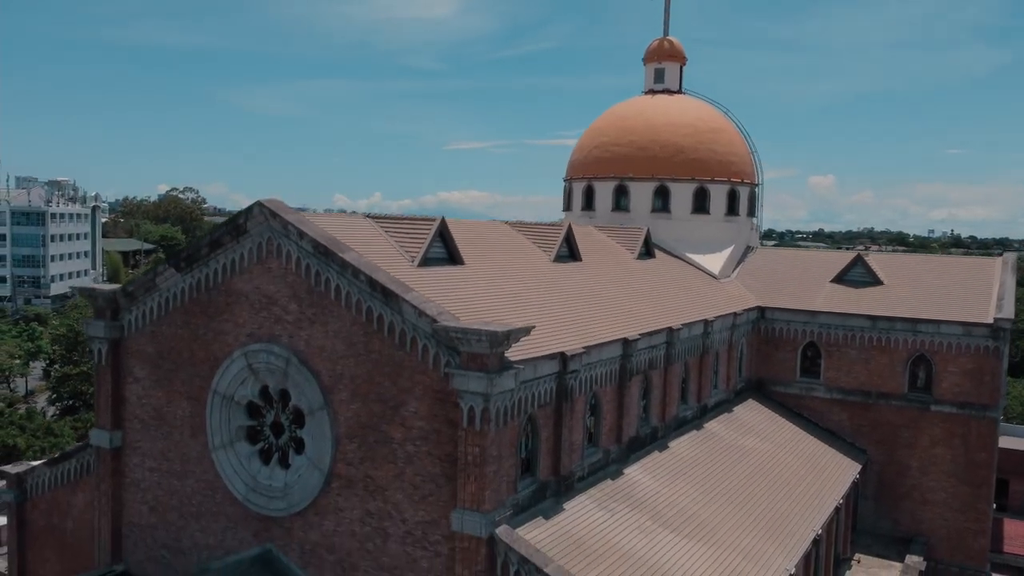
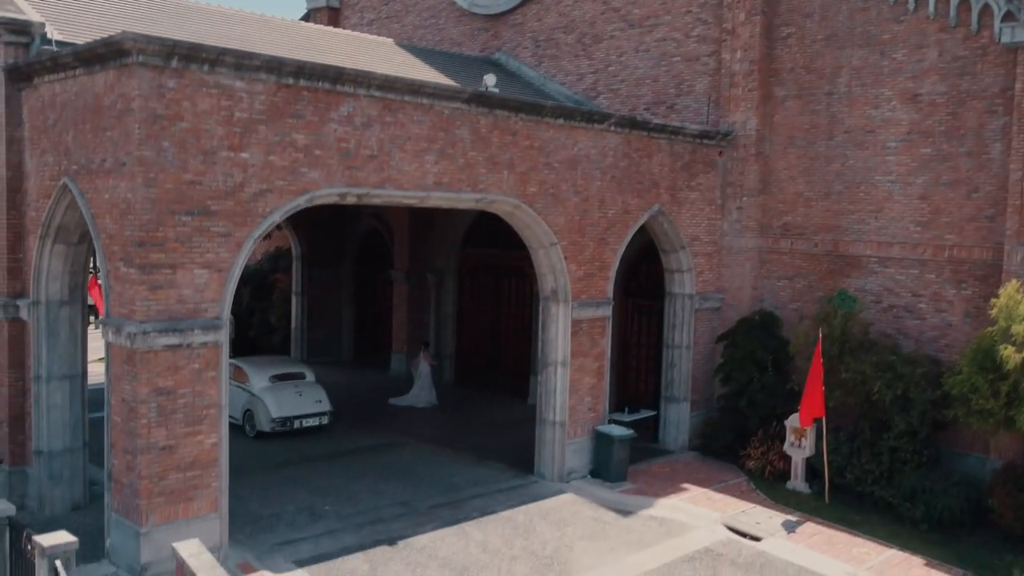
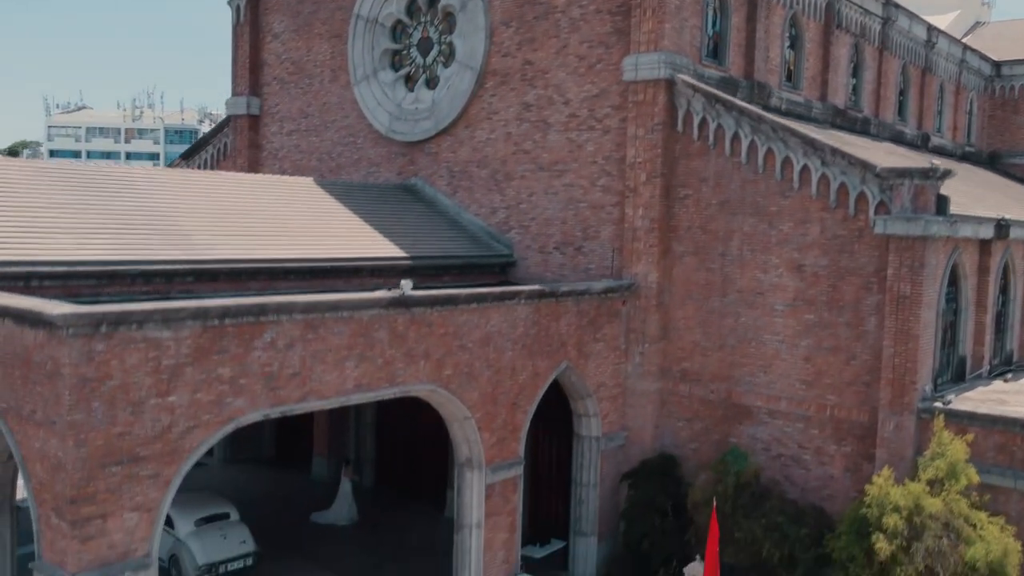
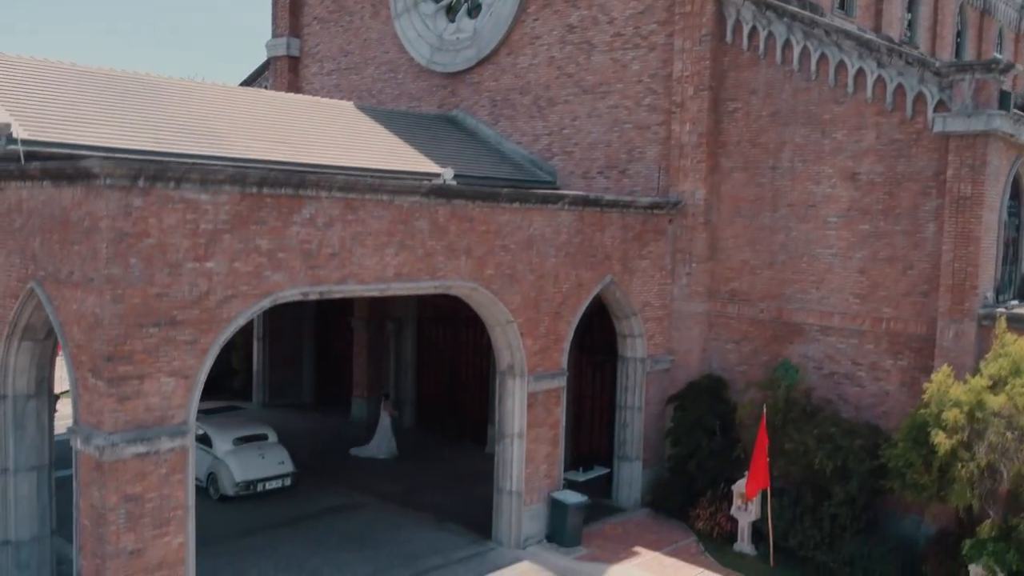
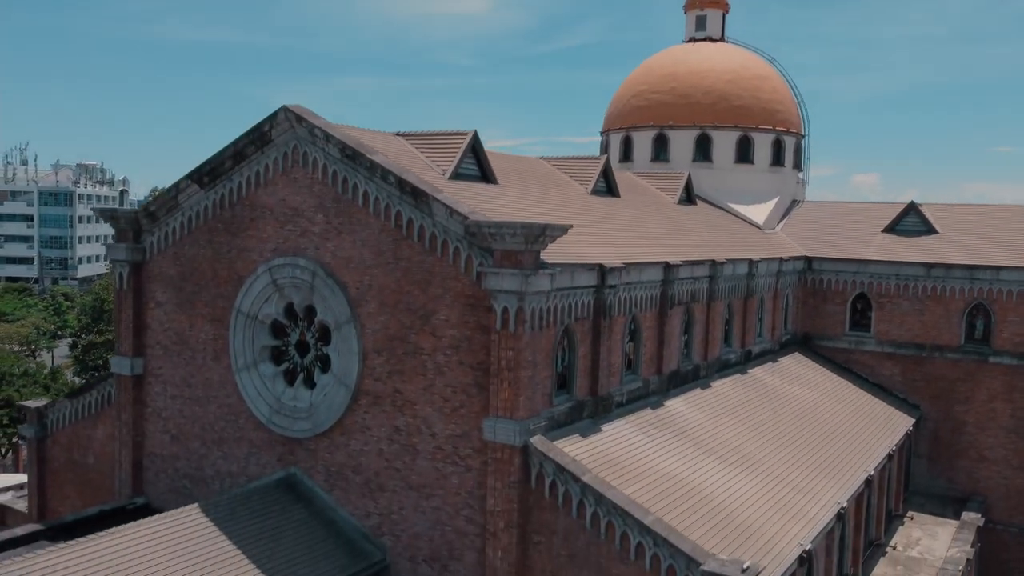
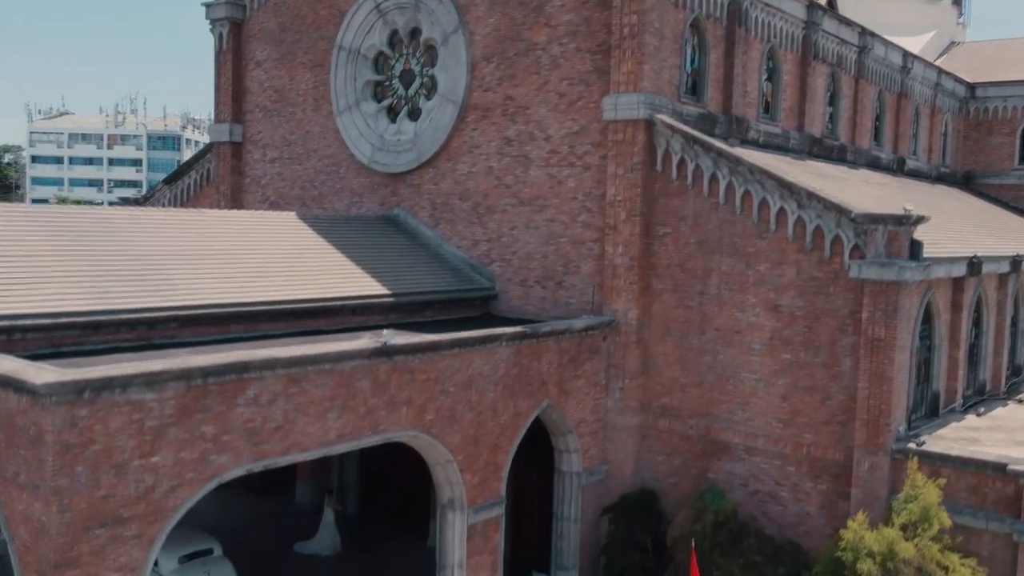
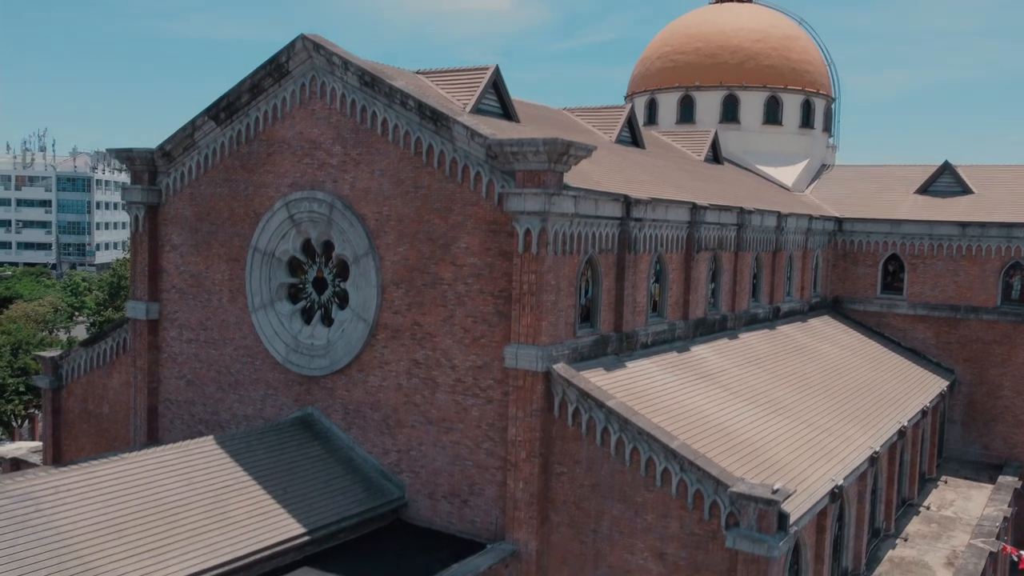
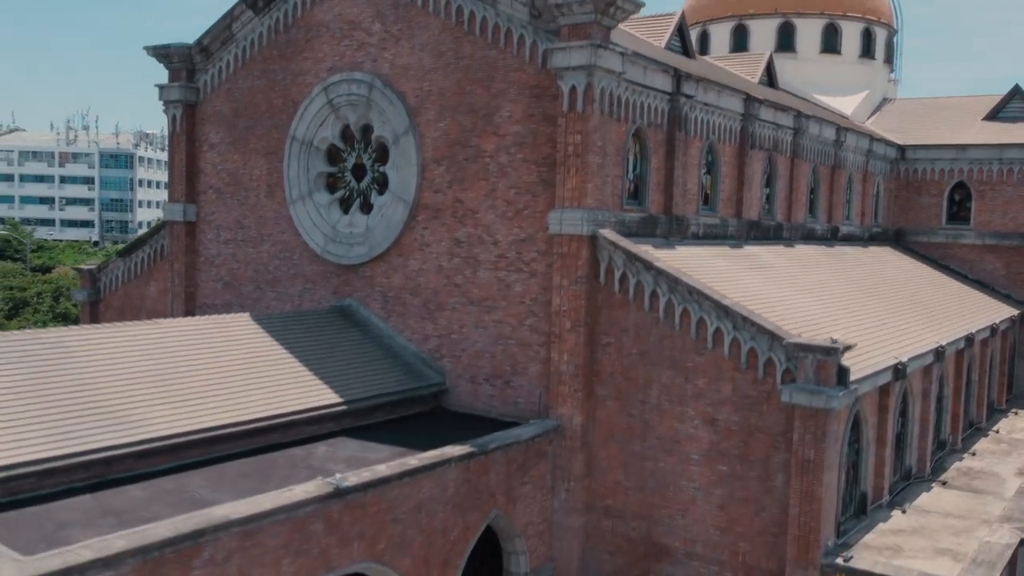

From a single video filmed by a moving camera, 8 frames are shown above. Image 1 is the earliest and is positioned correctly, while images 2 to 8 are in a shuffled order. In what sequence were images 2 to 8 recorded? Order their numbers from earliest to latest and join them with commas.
5, 7, 8, 6, 3, 4, 2
